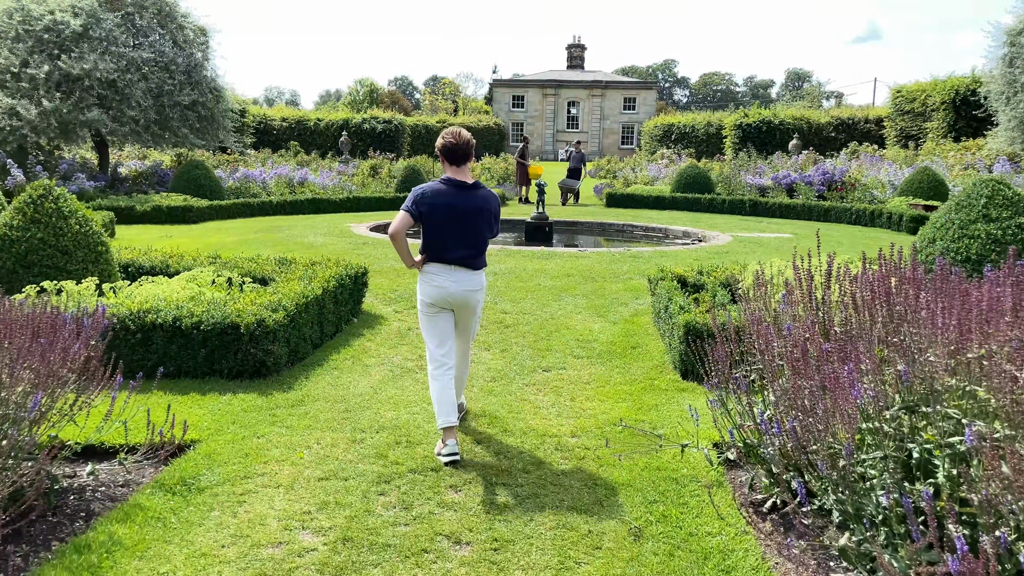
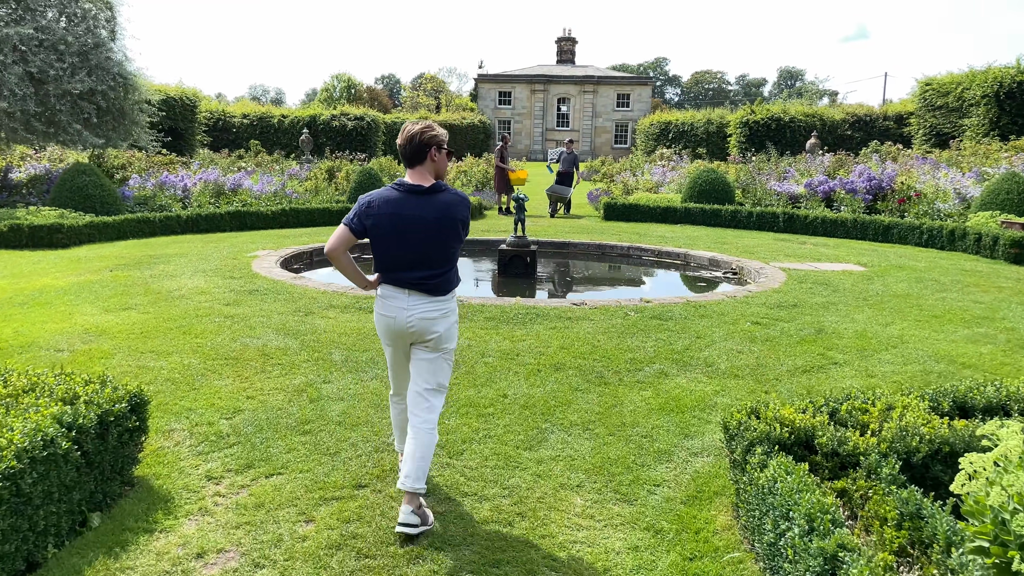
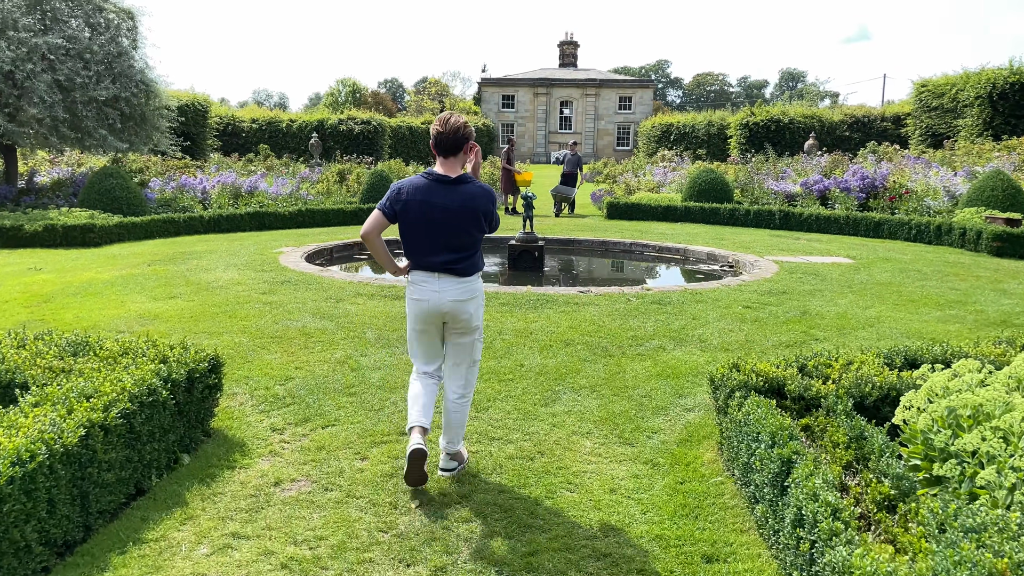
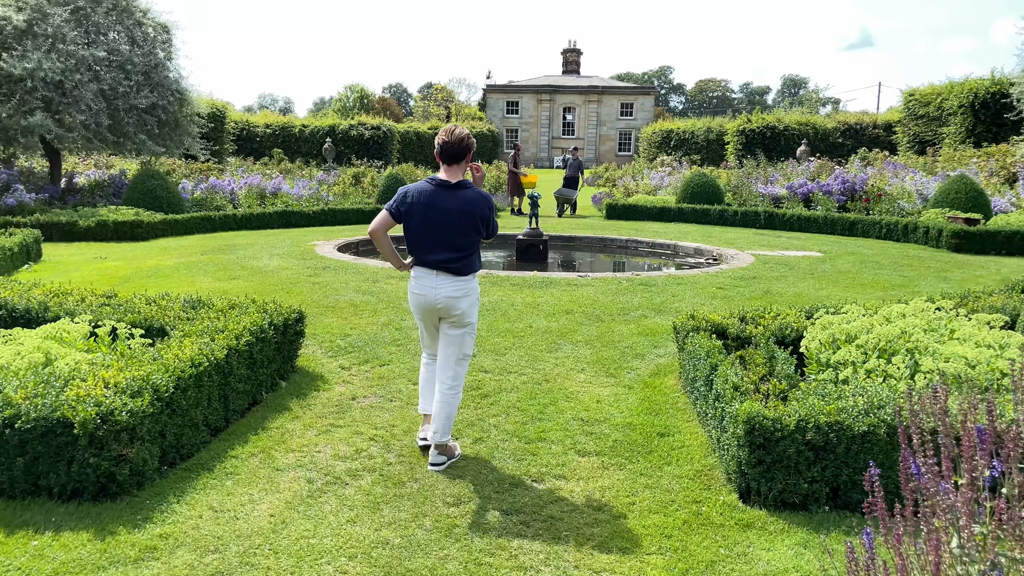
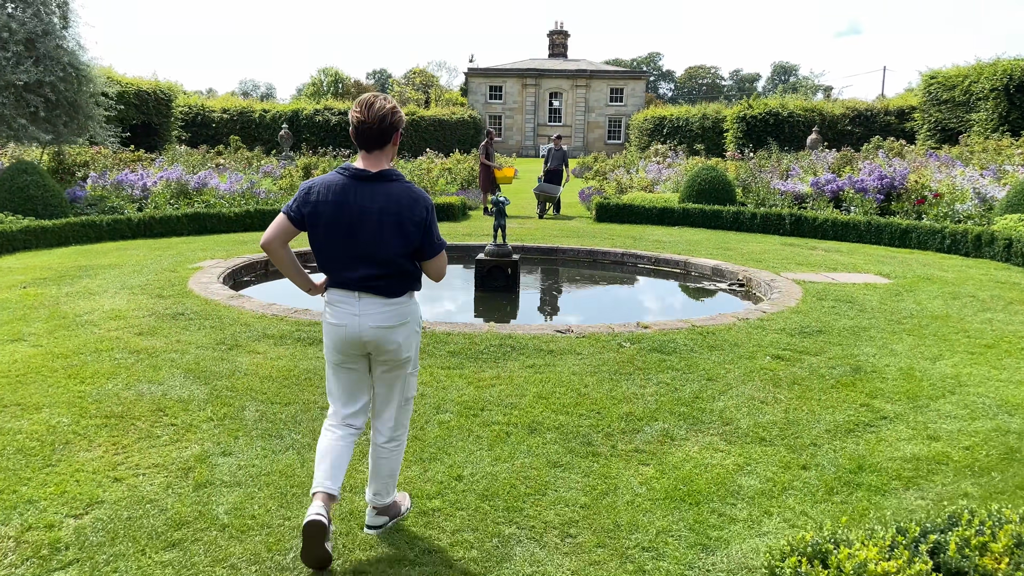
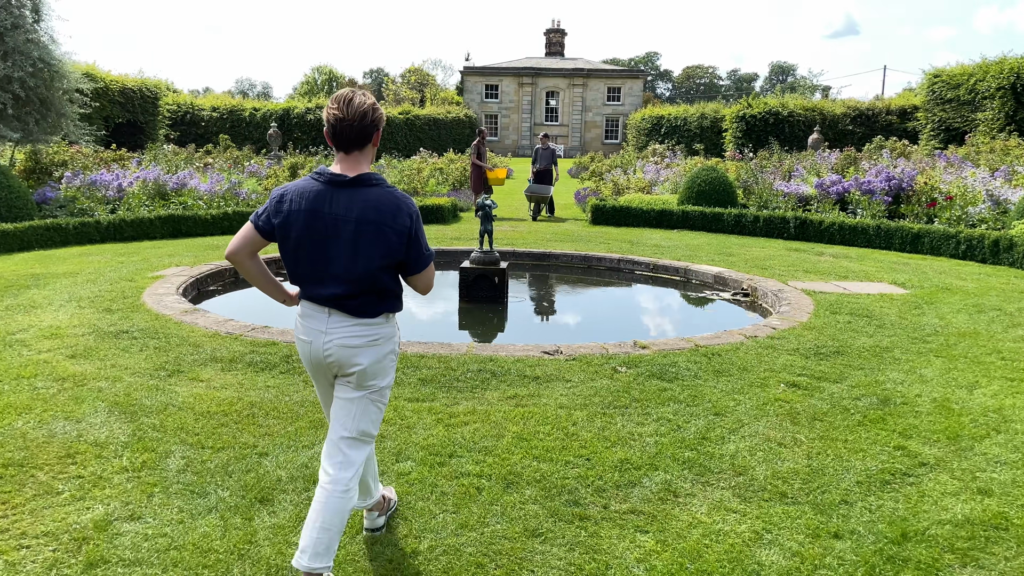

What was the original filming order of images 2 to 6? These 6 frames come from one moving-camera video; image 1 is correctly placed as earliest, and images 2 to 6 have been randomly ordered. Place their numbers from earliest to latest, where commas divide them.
4, 3, 2, 5, 6
